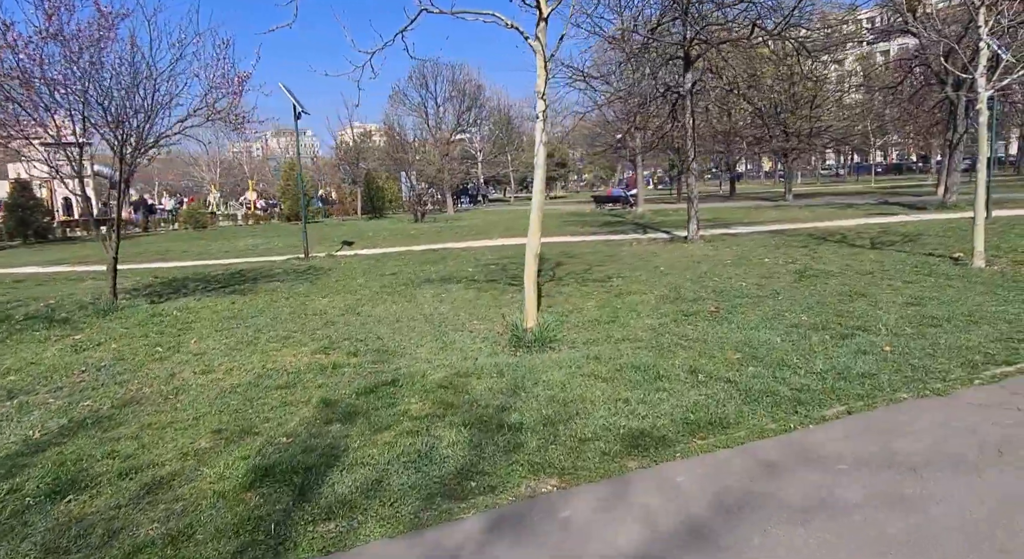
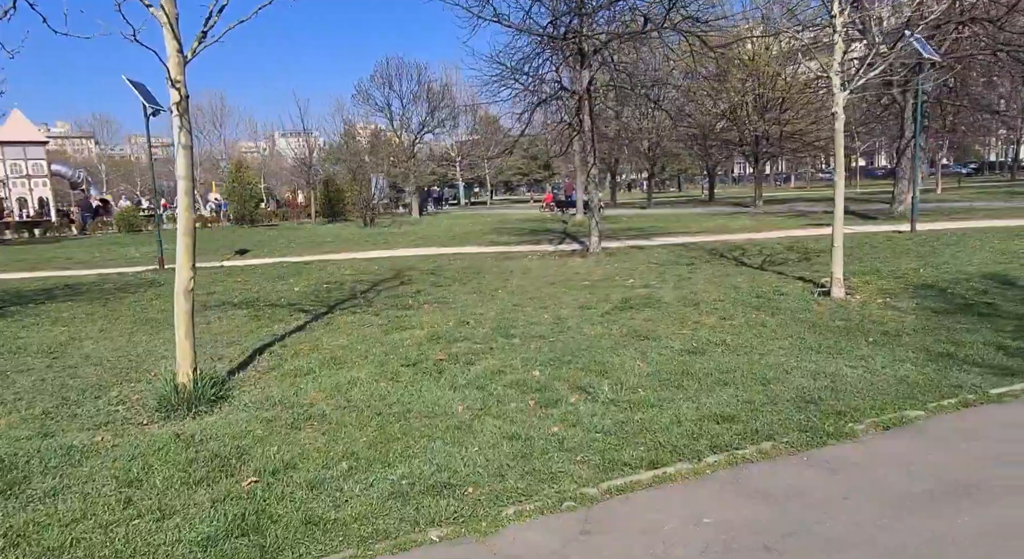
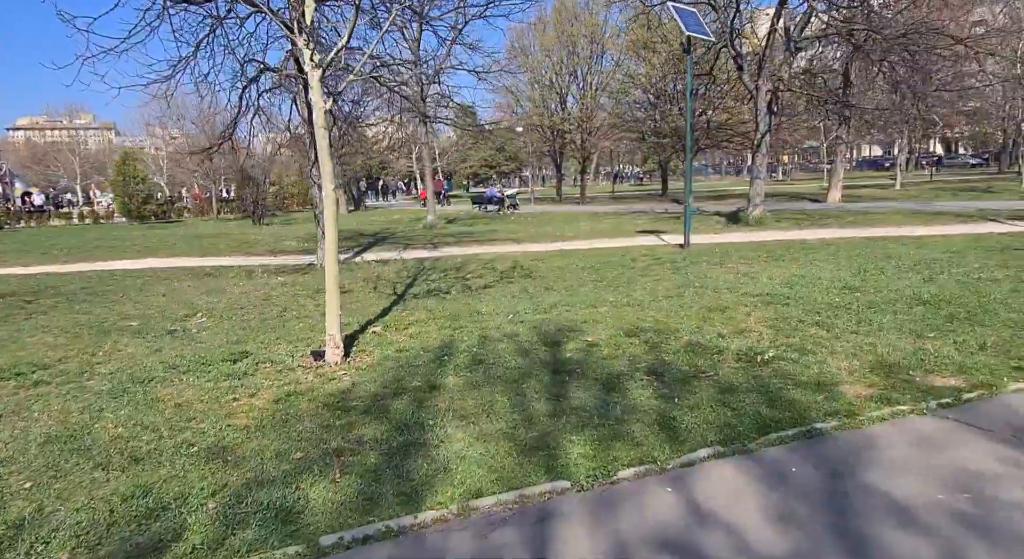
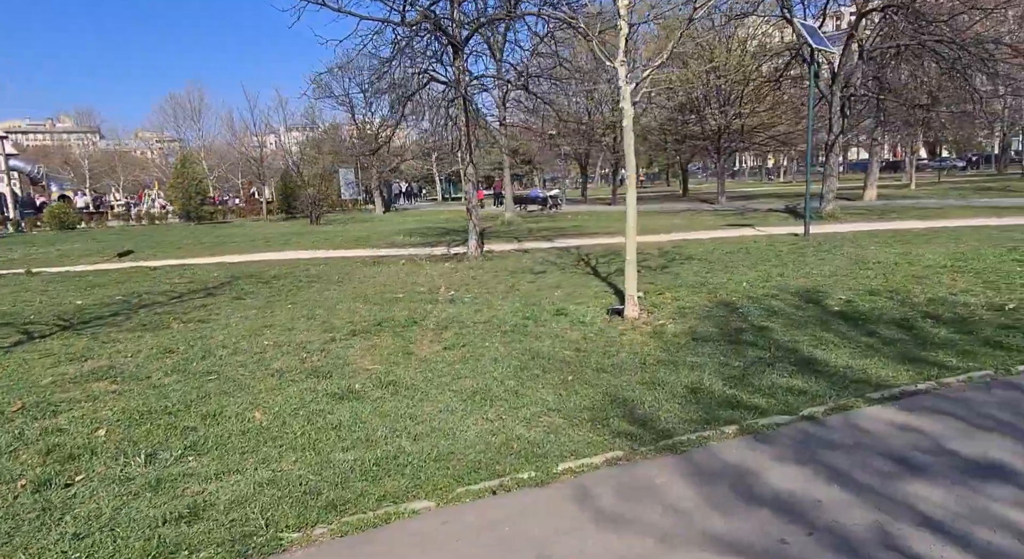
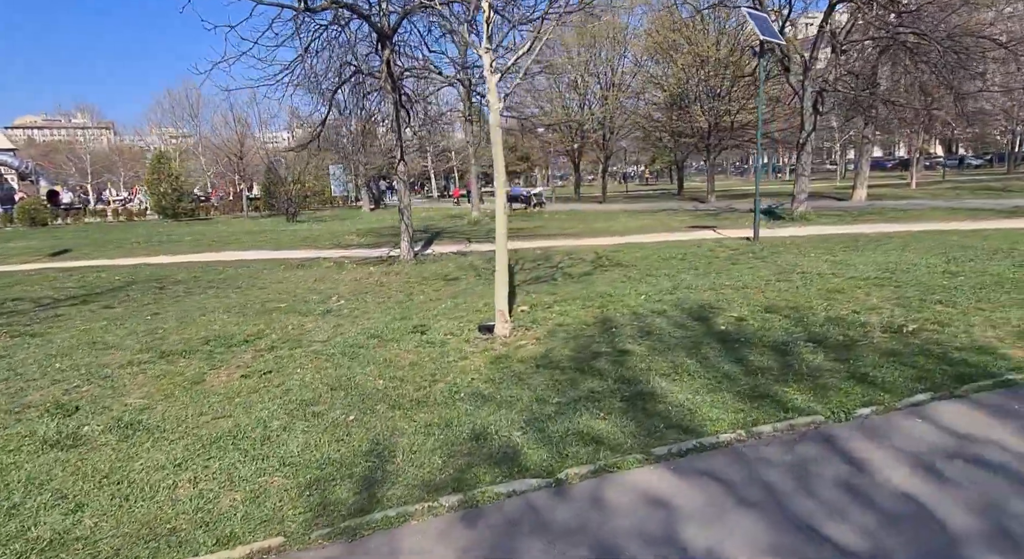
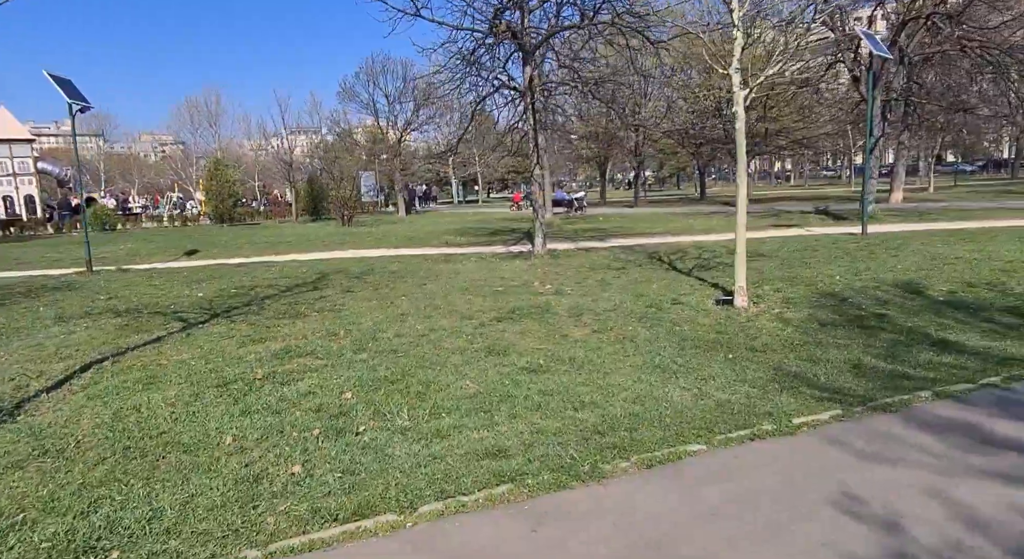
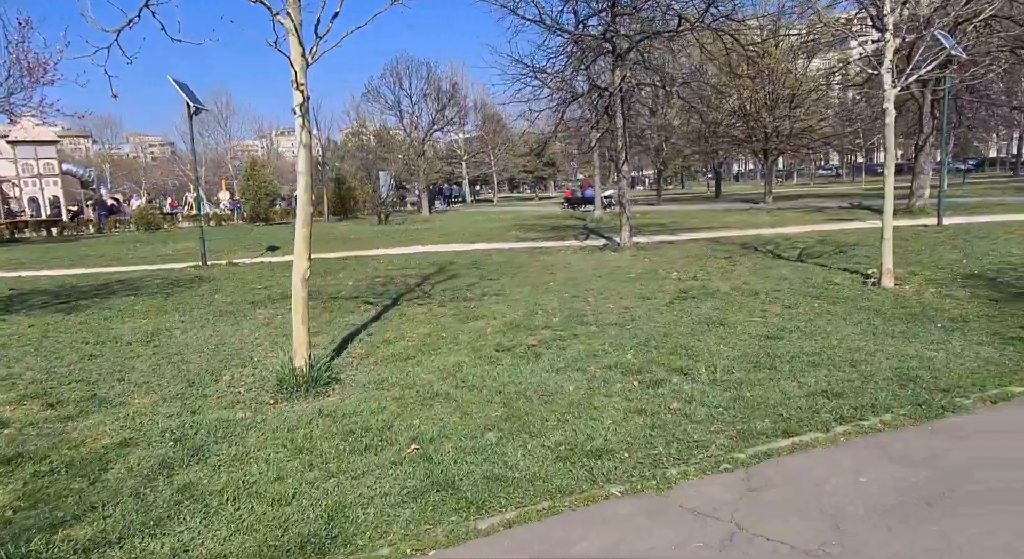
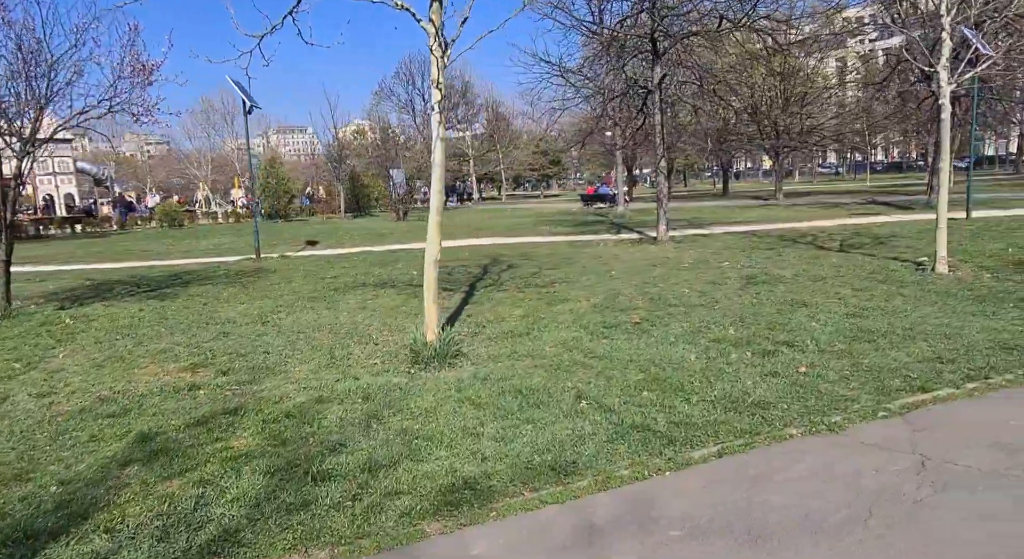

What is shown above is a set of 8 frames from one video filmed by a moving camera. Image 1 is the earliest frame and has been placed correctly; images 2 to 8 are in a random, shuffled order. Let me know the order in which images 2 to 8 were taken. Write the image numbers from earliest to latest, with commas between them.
8, 7, 2, 6, 4, 5, 3
